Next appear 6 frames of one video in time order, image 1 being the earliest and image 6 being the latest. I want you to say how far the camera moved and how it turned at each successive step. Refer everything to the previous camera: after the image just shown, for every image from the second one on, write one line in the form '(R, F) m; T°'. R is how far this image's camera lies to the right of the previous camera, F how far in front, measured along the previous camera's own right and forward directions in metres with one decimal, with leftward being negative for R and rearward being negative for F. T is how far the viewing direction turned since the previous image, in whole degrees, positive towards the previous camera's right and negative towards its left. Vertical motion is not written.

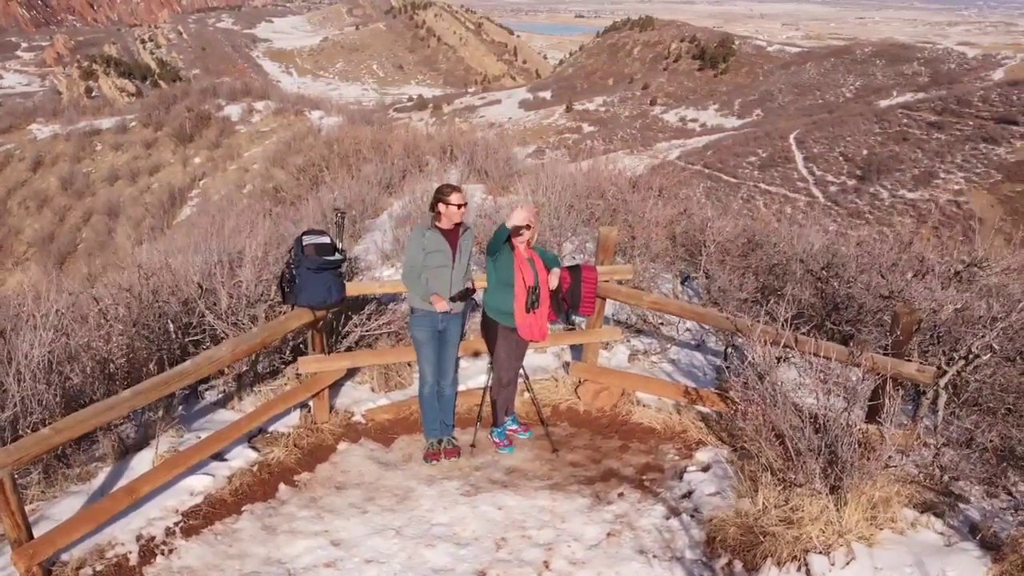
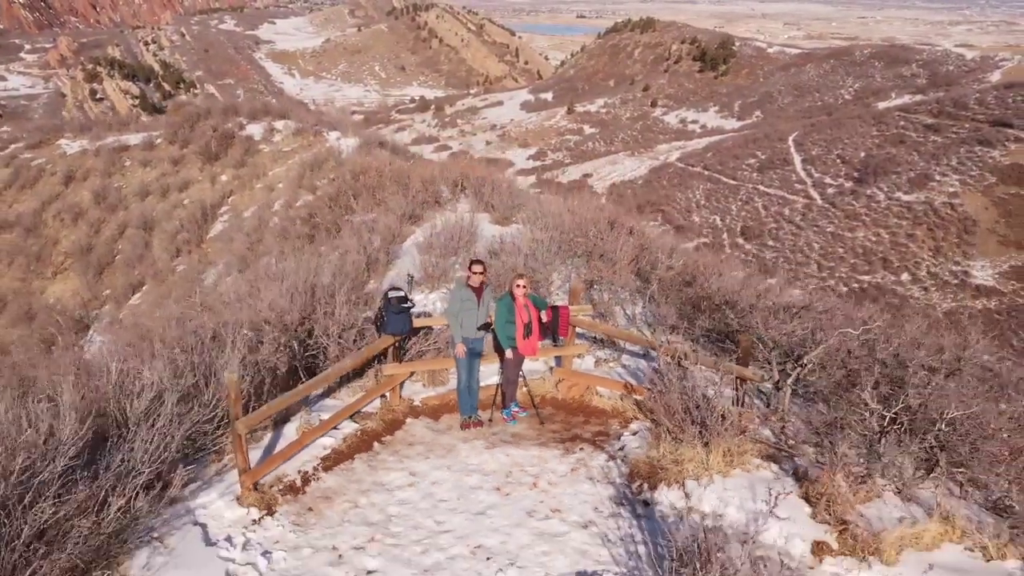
(0.0, -1.1) m; 0°
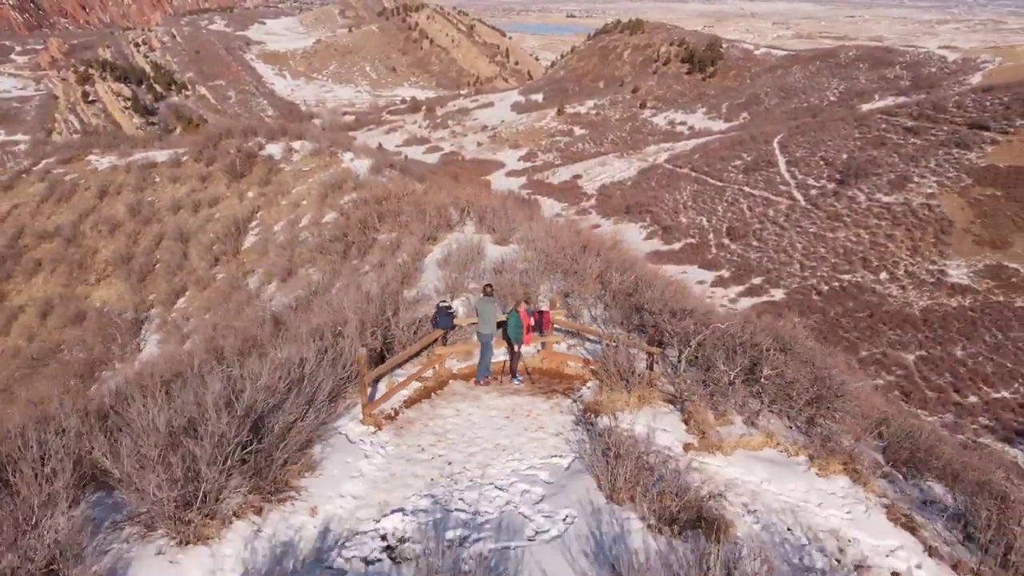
(-0.1, -1.9) m; +1°
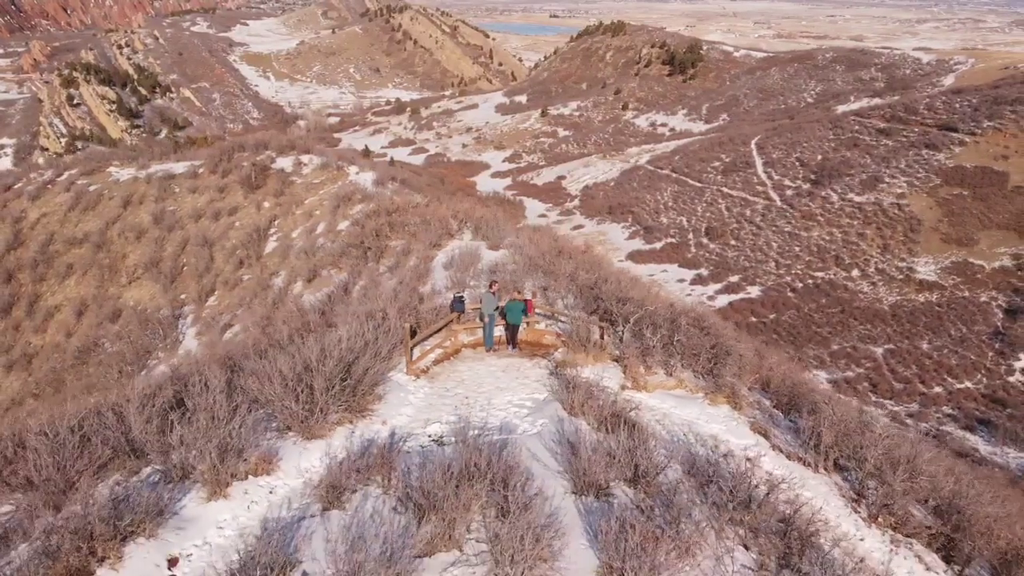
(-0.1, -2.1) m; +1°
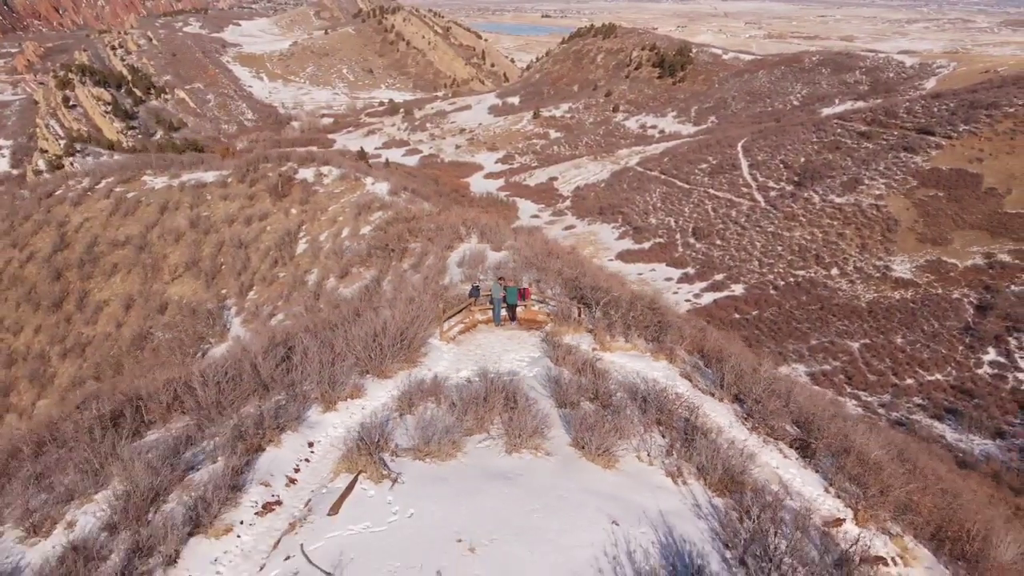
(-0.1, -2.7) m; 0°
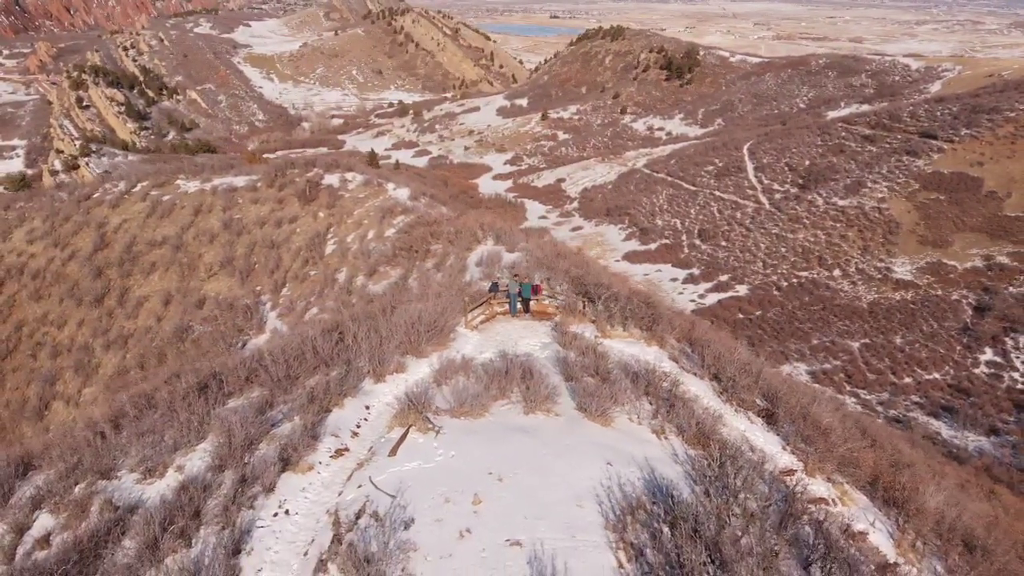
(-0.1, -1.6) m; 0°
